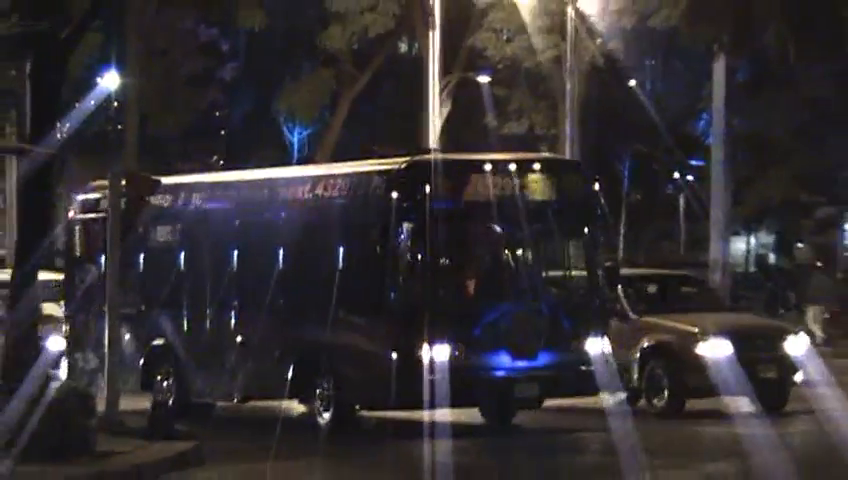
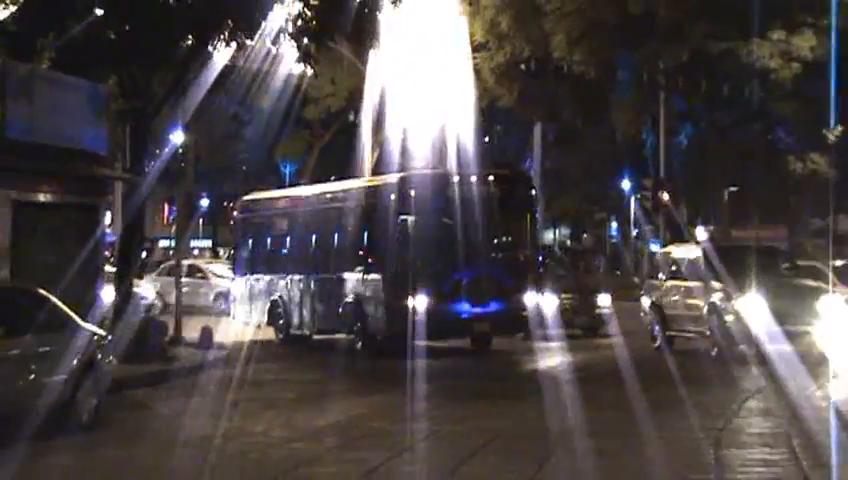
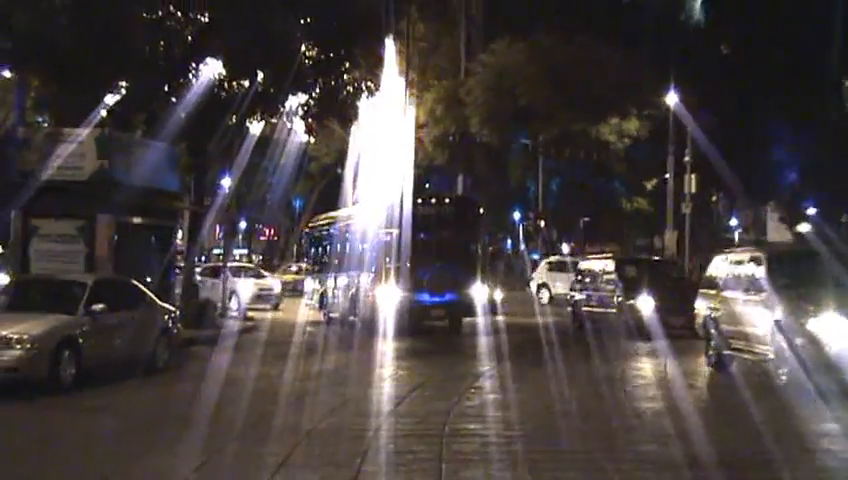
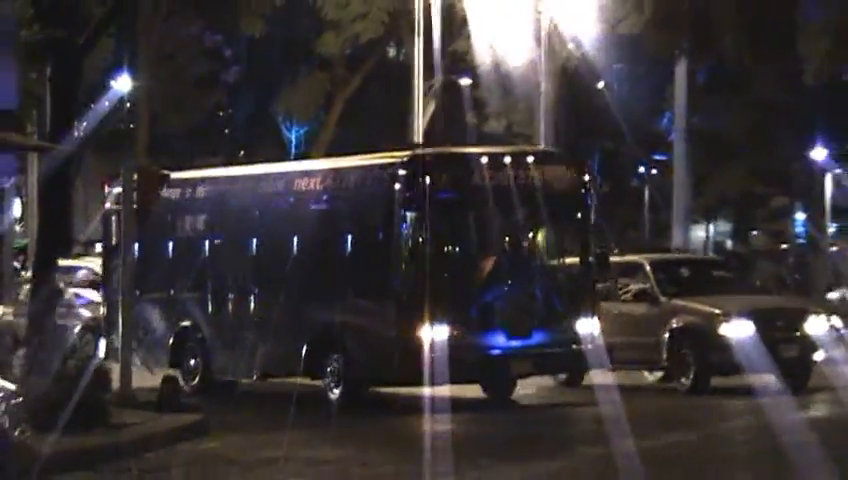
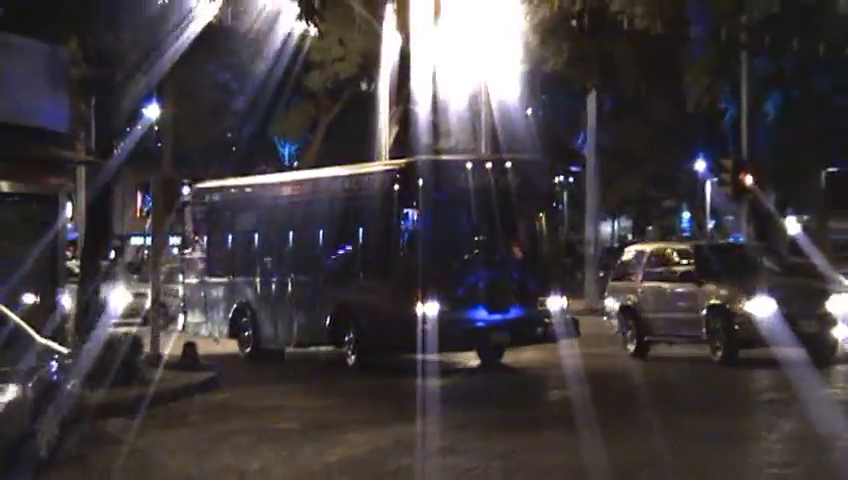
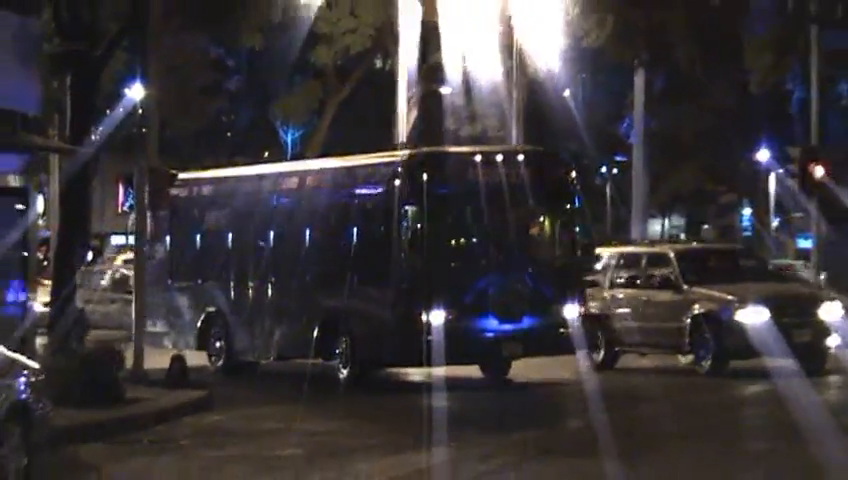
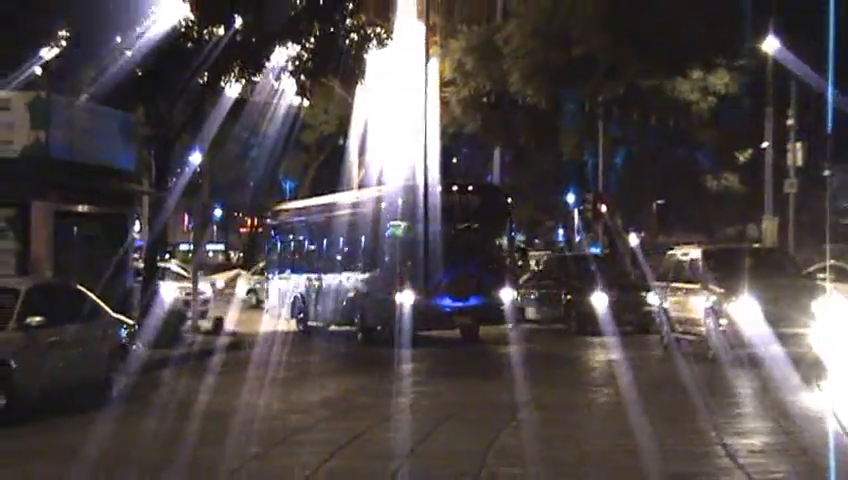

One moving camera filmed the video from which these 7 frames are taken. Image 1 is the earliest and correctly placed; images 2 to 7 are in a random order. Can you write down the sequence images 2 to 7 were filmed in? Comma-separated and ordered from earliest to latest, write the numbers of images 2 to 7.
4, 6, 5, 2, 7, 3
